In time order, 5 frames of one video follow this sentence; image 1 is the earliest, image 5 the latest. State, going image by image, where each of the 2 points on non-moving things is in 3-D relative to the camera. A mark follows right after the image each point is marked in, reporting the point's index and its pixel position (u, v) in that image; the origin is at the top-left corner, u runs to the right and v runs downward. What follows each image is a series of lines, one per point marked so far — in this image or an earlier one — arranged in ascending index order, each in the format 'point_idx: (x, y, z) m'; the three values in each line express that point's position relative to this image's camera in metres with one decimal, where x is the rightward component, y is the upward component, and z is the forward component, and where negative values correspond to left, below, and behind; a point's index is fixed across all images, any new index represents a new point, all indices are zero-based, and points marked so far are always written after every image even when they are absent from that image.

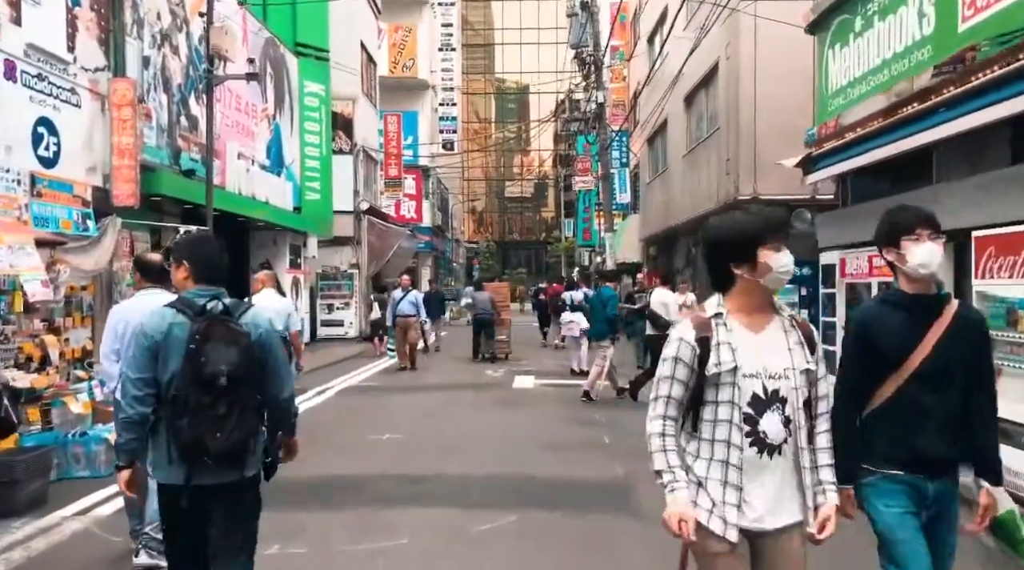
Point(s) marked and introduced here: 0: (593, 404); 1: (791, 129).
0: (+1.1, -1.6, +11.8) m
1: (+5.4, +3.0, +16.9) m
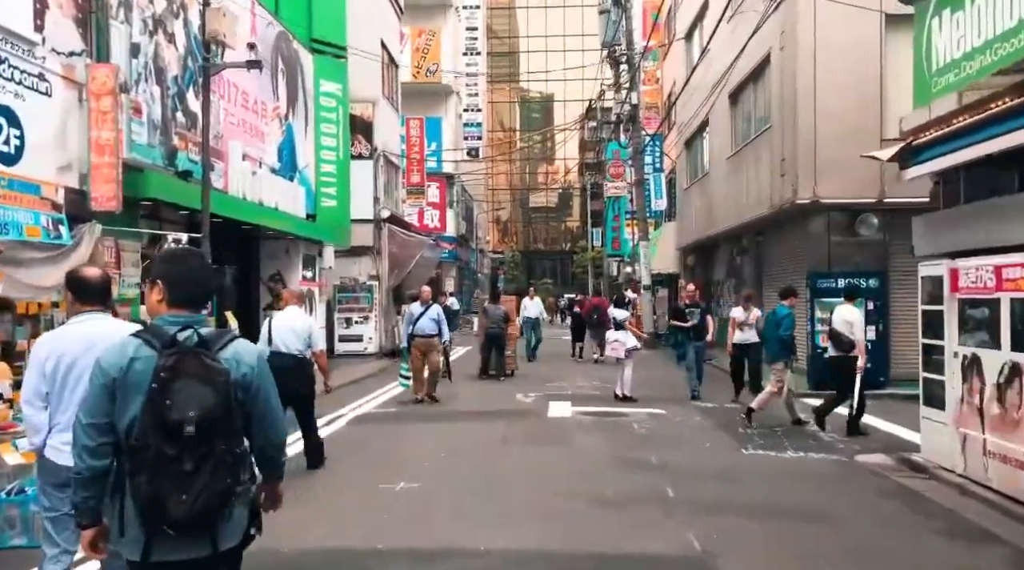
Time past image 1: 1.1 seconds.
0: (+1.5, -1.8, +10.1) m
1: (+6.0, +2.8, +15.2) m
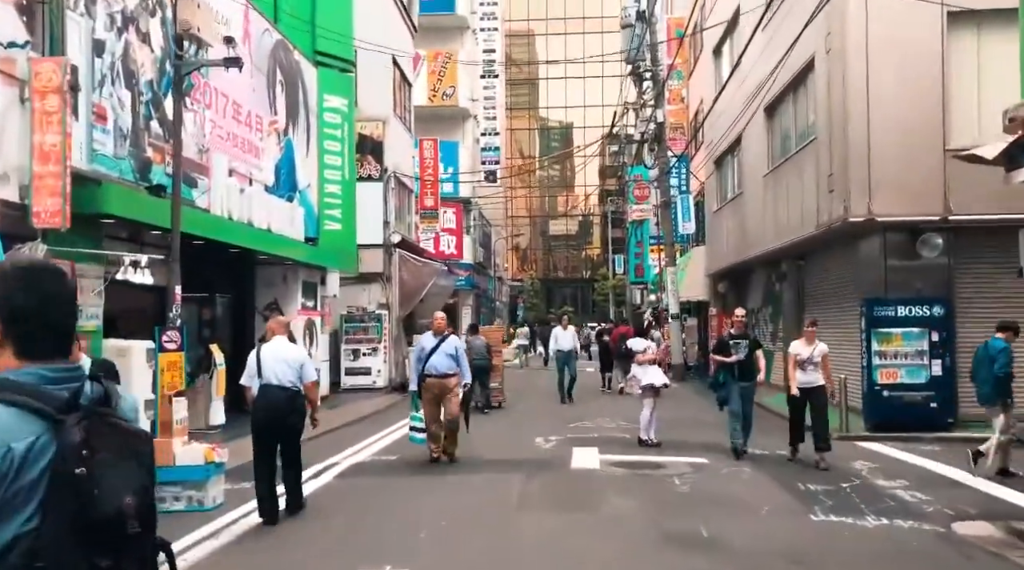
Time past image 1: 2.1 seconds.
0: (+1.7, -2.1, +8.5) m
1: (+6.3, +2.3, +13.5) m
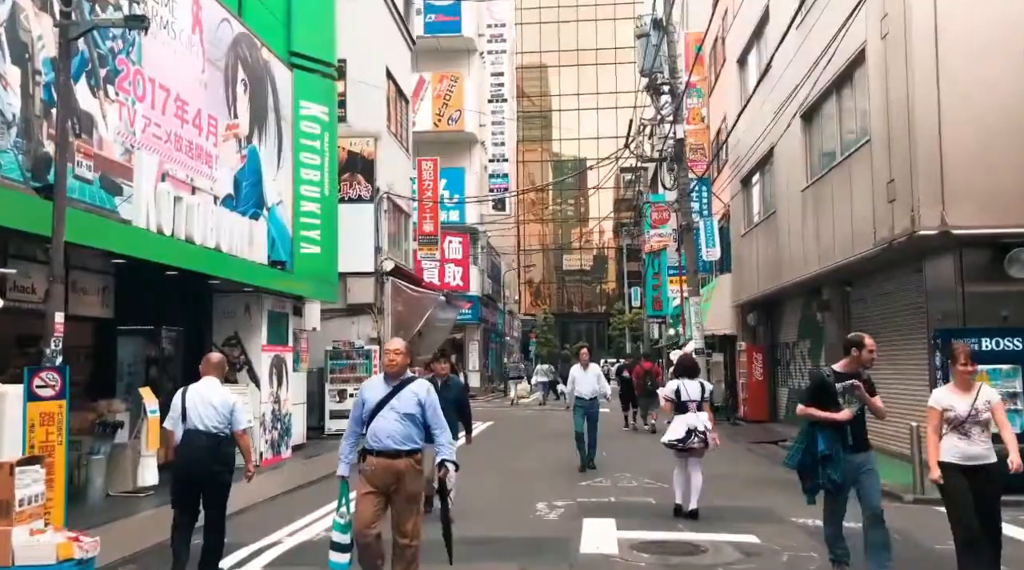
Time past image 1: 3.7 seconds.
0: (+1.5, -2.2, +6.0) m
1: (+6.2, +2.0, +11.1) m
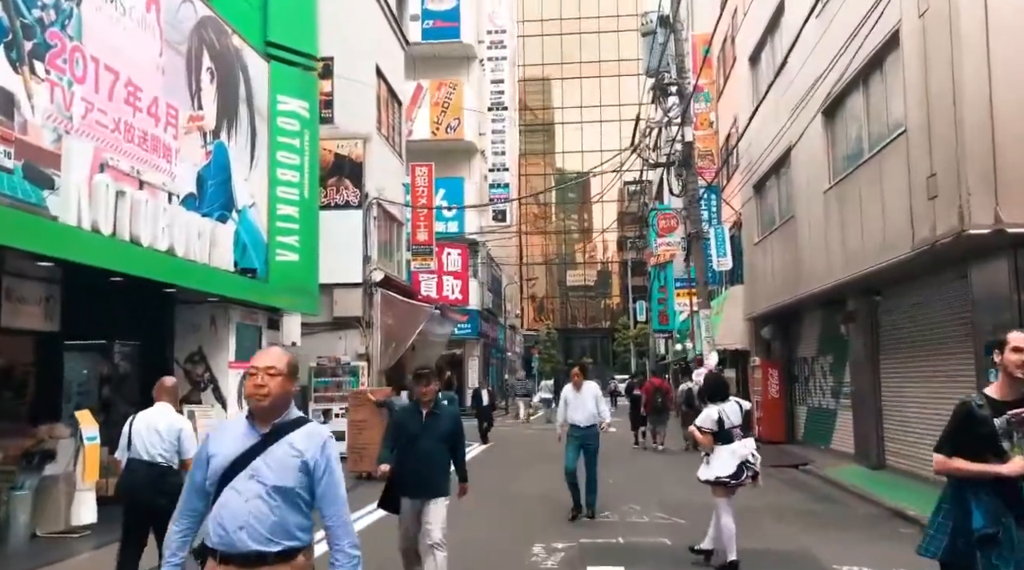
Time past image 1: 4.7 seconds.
0: (+1.4, -2.2, +4.5) m
1: (+6.1, +1.9, +9.7) m
